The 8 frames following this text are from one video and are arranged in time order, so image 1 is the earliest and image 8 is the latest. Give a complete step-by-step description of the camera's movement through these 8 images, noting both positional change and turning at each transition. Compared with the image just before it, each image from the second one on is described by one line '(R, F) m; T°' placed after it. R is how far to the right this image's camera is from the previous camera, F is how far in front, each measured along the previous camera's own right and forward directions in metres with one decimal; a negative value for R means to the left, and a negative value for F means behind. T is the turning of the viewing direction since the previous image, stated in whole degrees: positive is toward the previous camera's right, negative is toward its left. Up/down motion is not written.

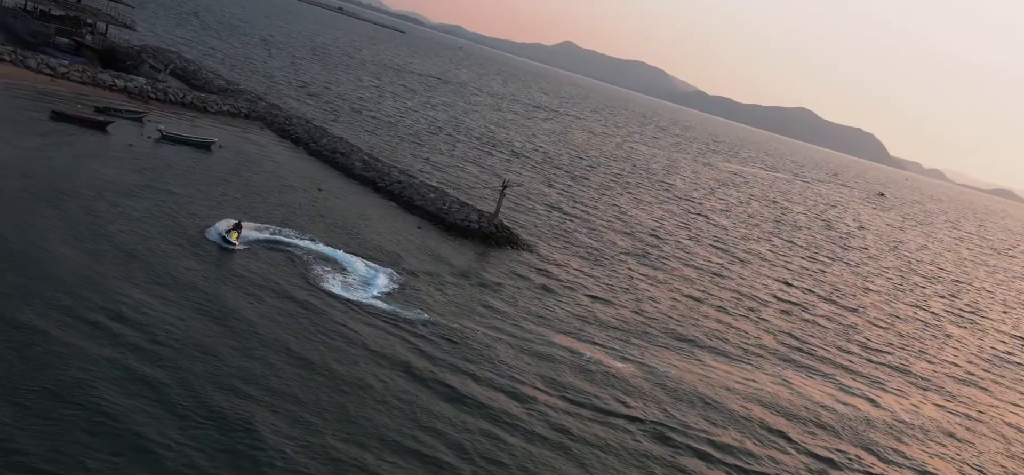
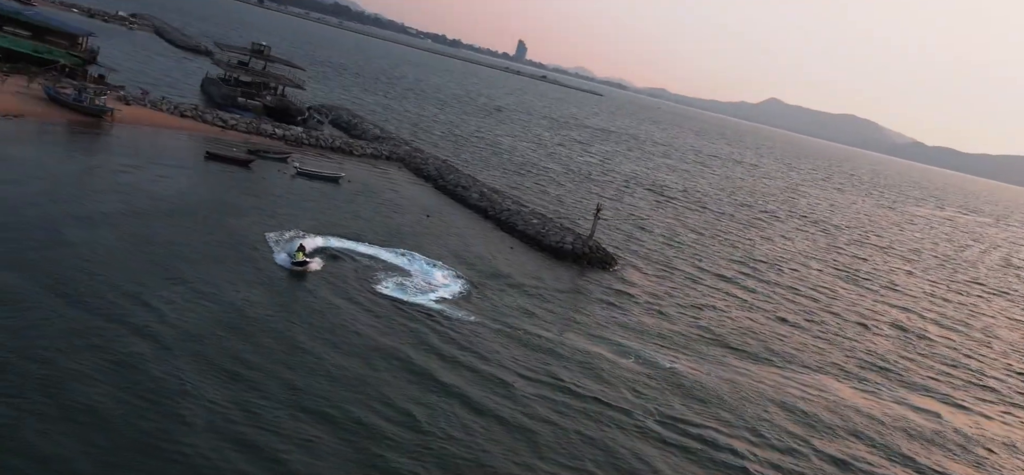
(+8.1, +0.1) m; -18°
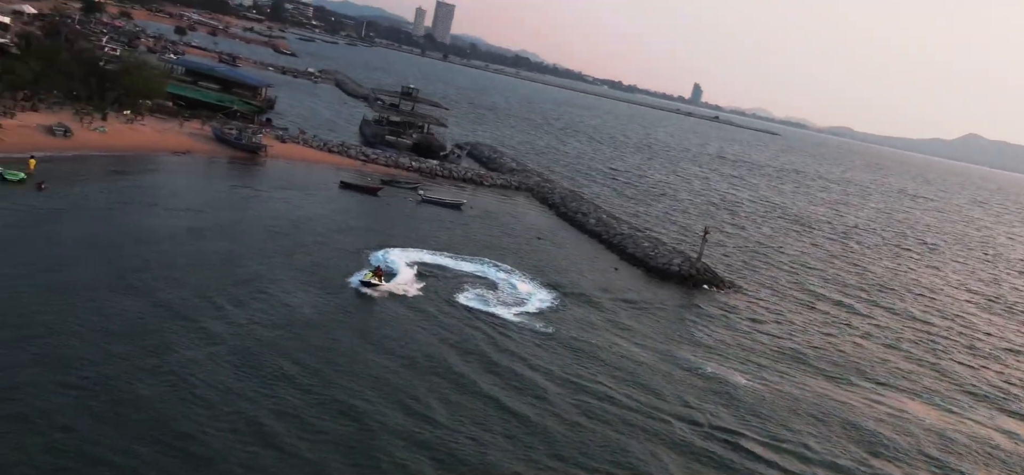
(+5.2, -0.1) m; -15°
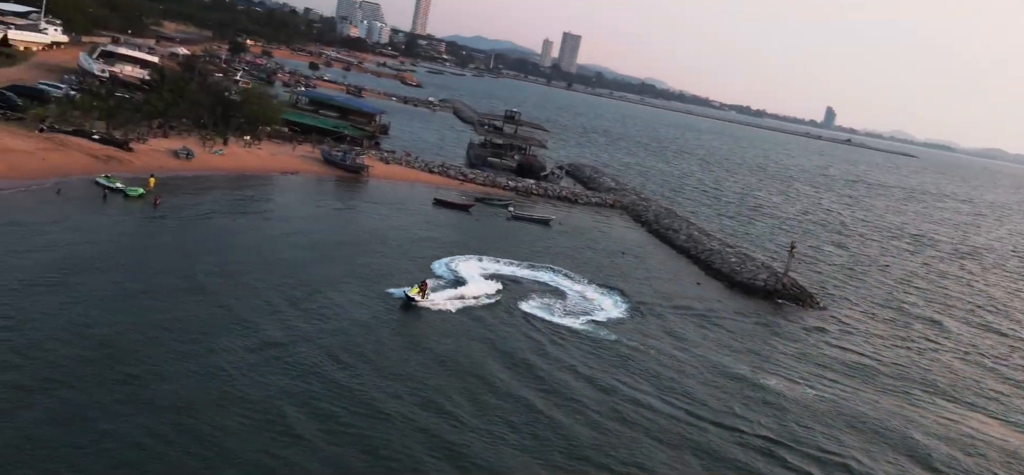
(+3.3, -0.2) m; -10°
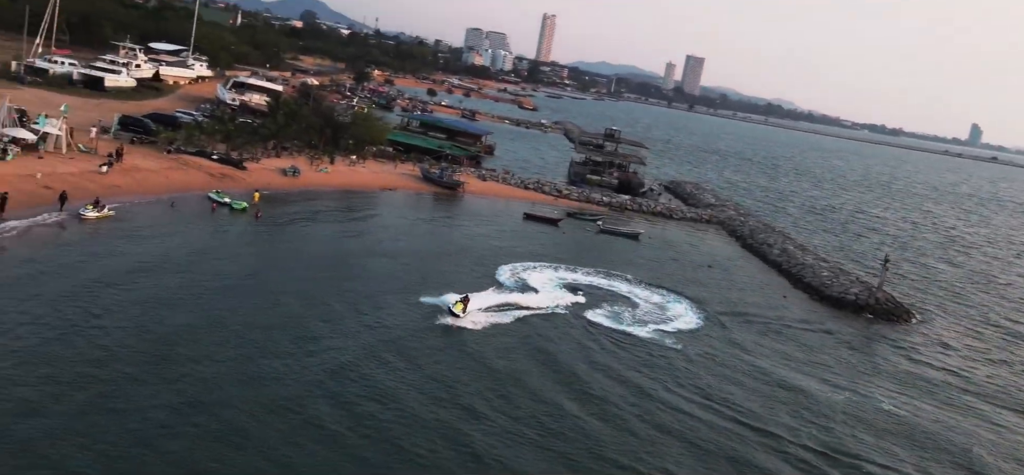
(+3.1, -0.3) m; -10°
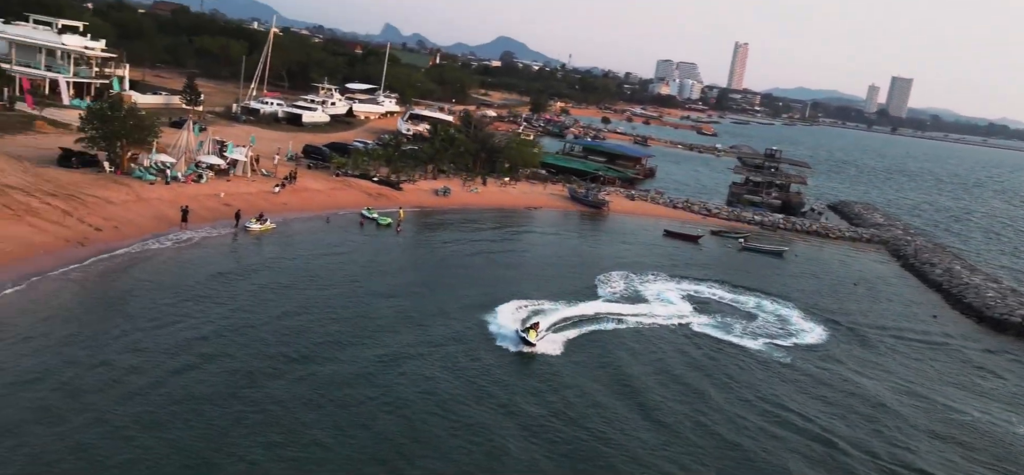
(+4.9, -0.5) m; -15°
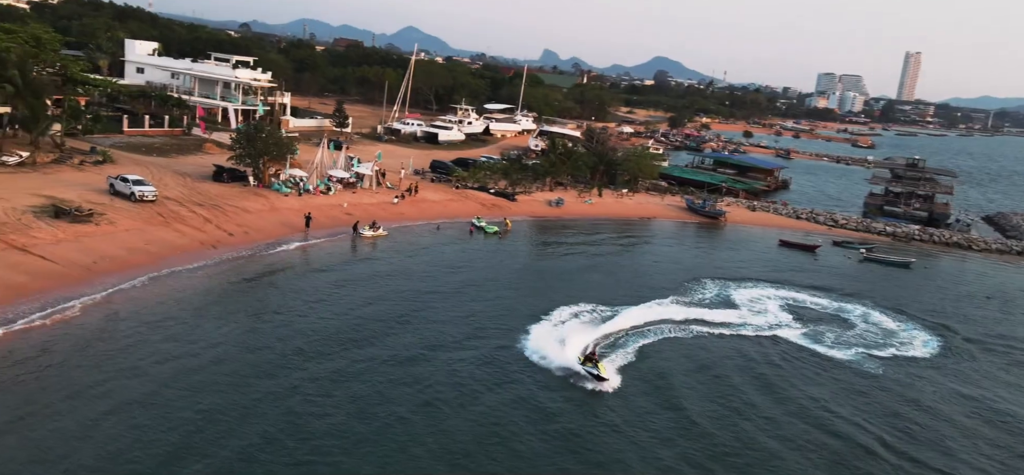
(+4.5, -0.5) m; -13°
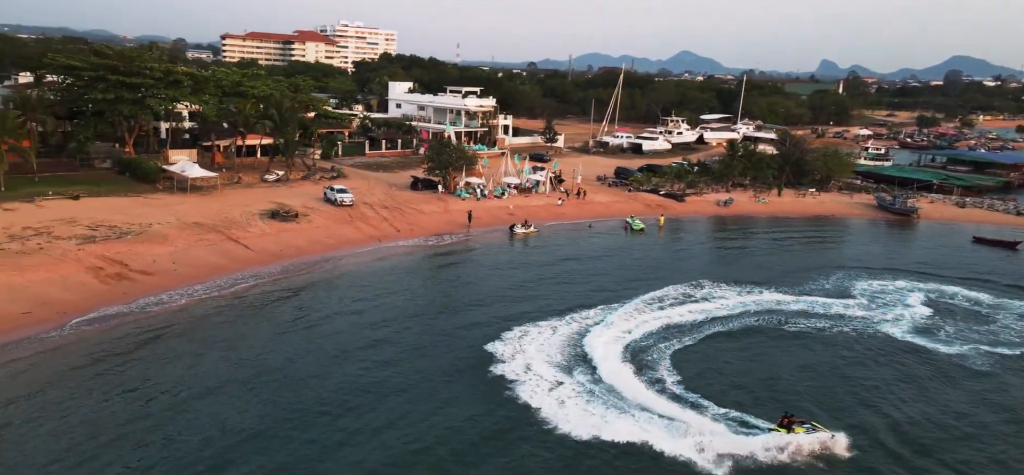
(+10.7, +1.0) m; -23°
